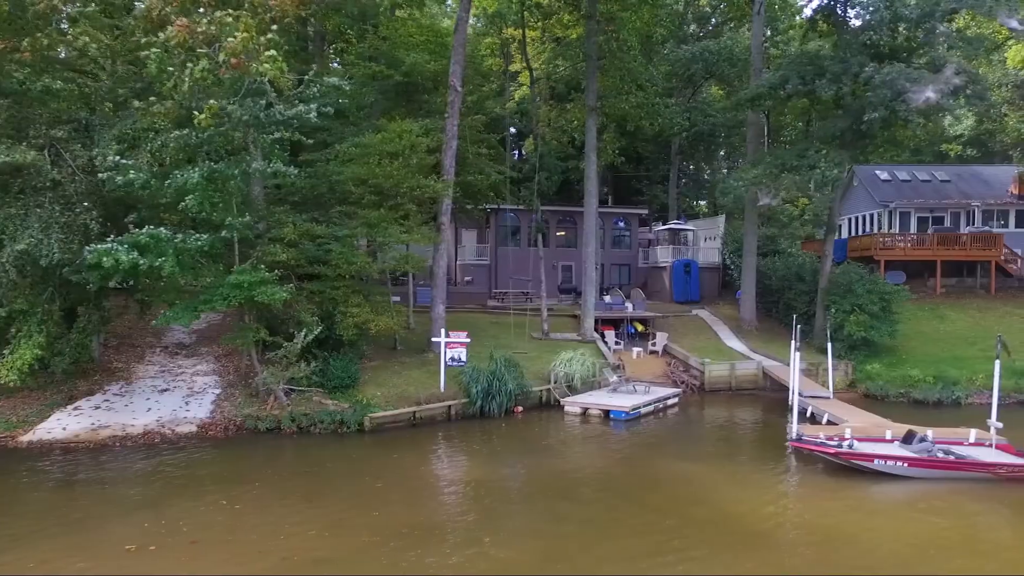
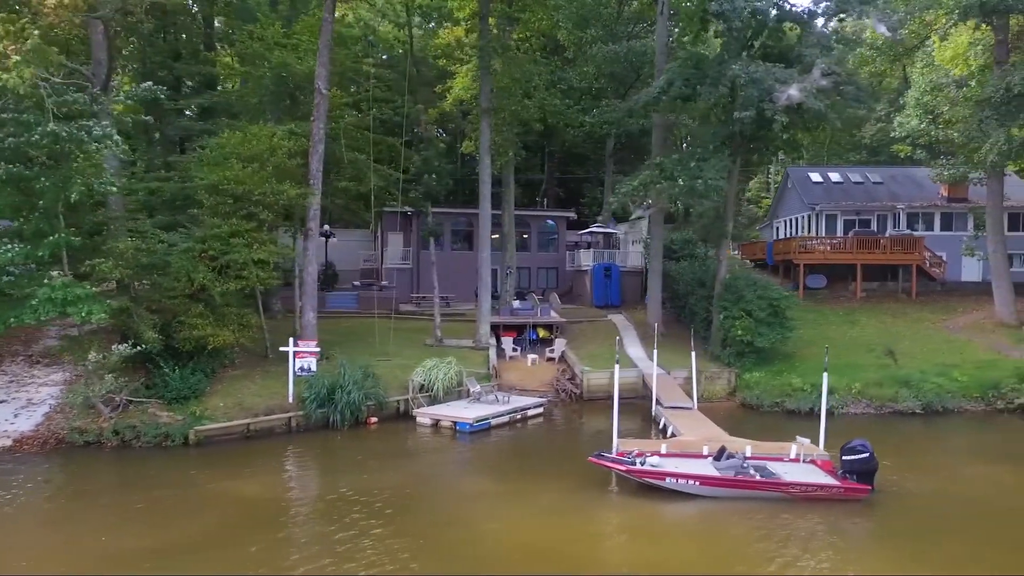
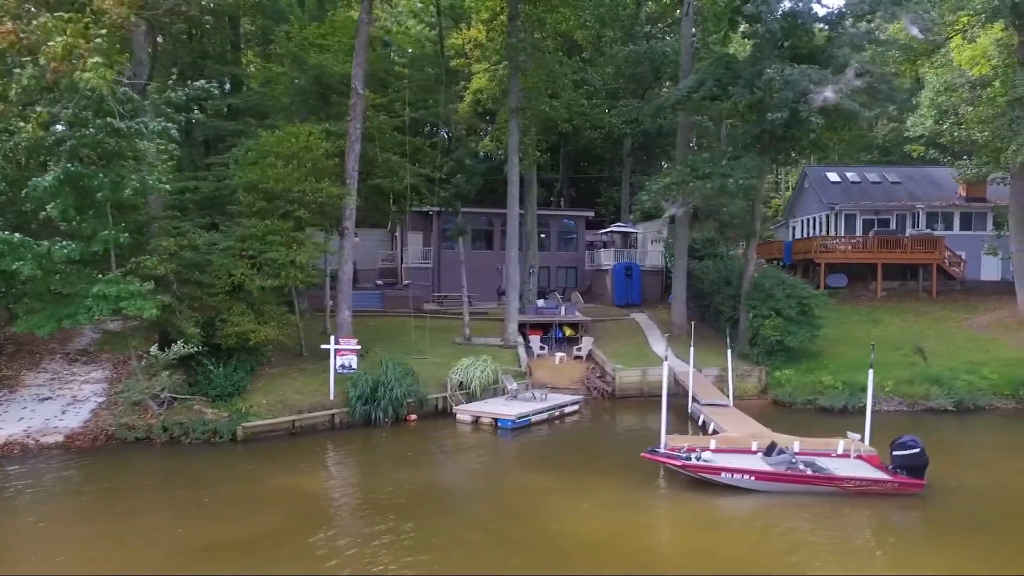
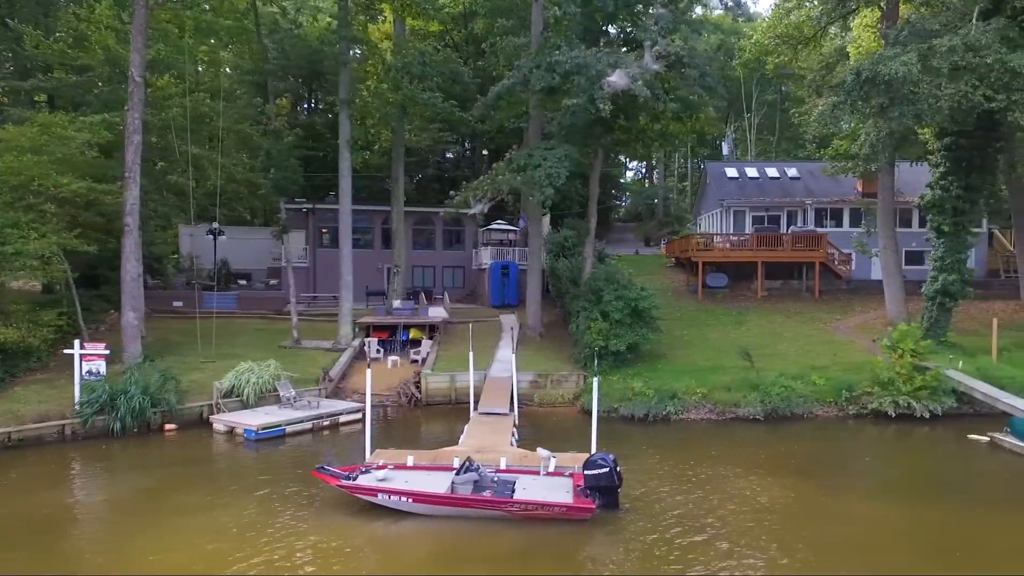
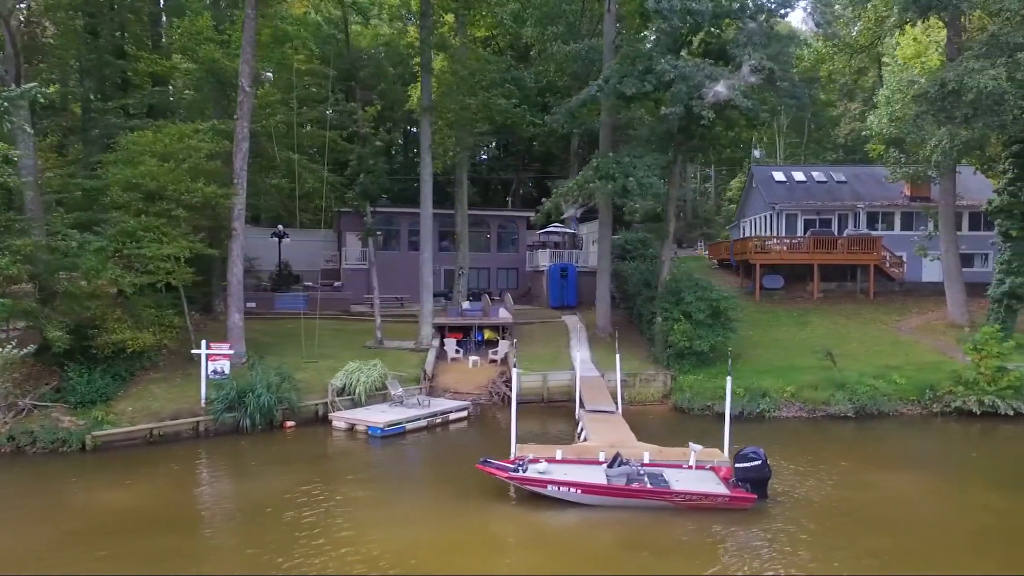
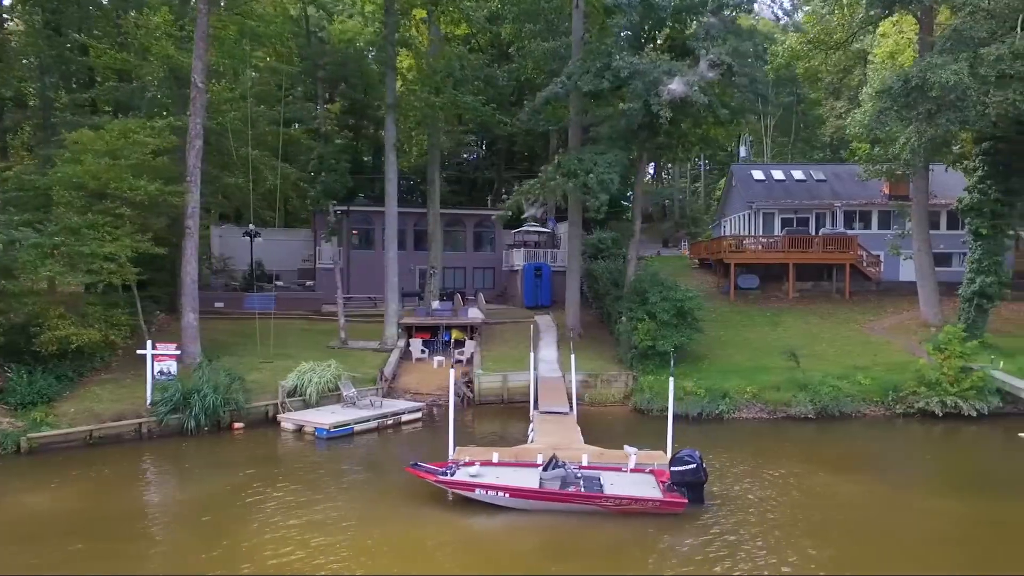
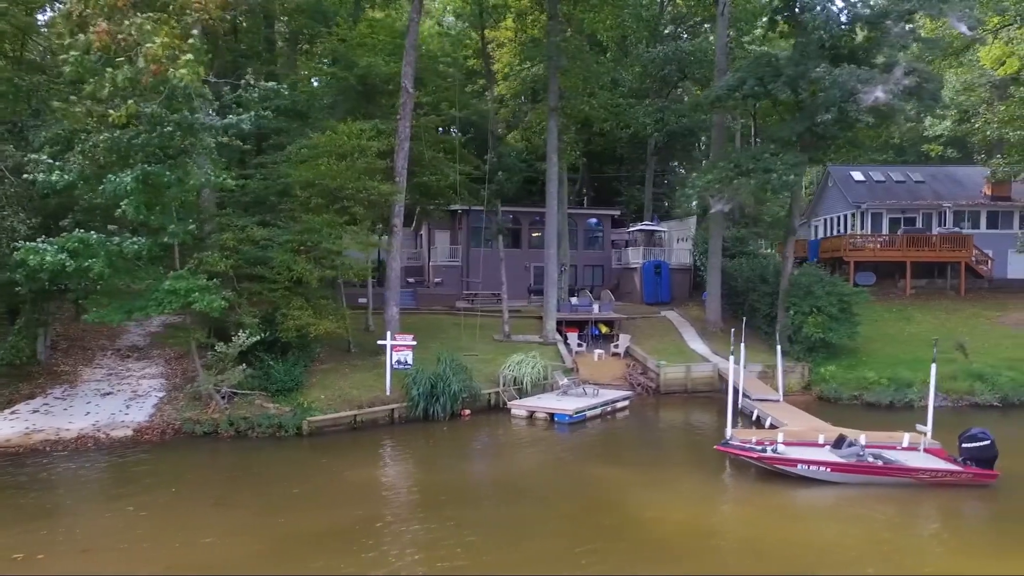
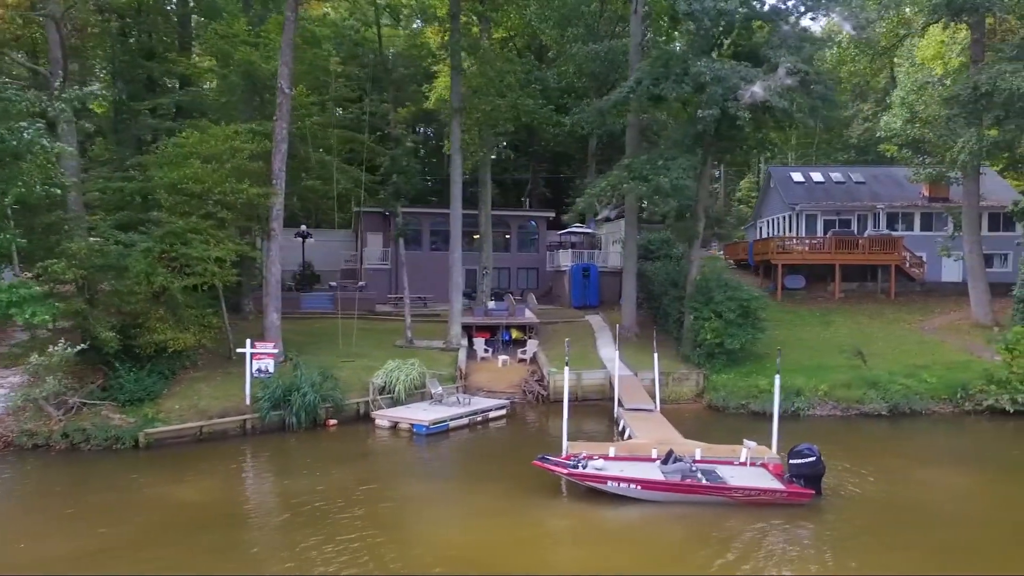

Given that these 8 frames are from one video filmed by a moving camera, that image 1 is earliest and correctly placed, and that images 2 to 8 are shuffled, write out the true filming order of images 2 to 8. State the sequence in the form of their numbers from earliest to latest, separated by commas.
7, 3, 2, 8, 5, 6, 4
